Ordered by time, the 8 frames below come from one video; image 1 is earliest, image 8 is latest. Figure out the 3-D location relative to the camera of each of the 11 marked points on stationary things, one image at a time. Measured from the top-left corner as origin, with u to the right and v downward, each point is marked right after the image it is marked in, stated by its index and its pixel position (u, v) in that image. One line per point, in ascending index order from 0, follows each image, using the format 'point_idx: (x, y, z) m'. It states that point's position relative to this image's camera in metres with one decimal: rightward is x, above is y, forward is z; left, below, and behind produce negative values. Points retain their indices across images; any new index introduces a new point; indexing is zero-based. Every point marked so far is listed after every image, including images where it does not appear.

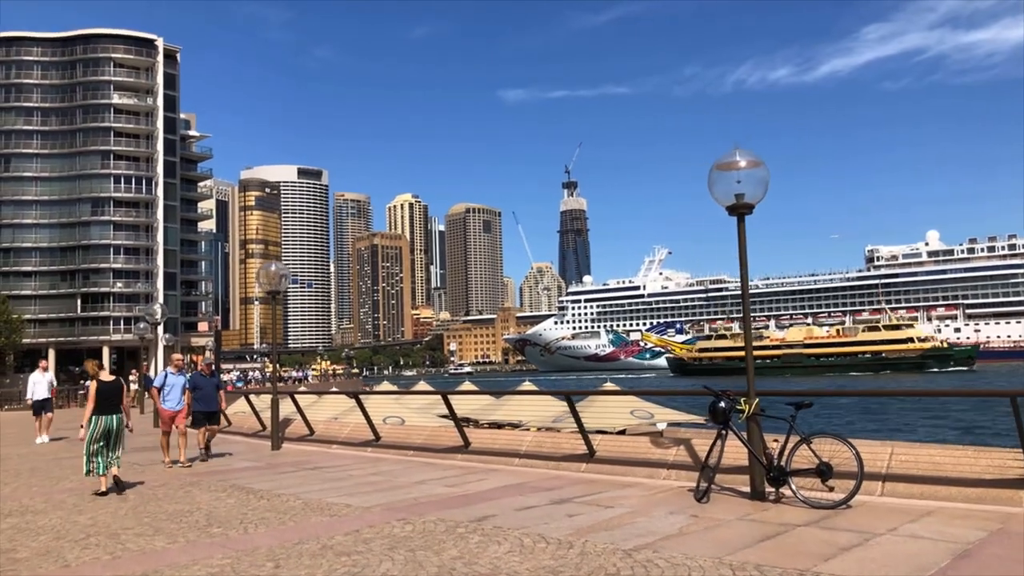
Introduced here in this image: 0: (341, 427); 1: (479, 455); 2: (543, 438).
0: (-3.0, -2.5, +15.3) m
1: (-0.5, -2.2, +11.5) m
2: (+0.4, -2.0, +11.1) m
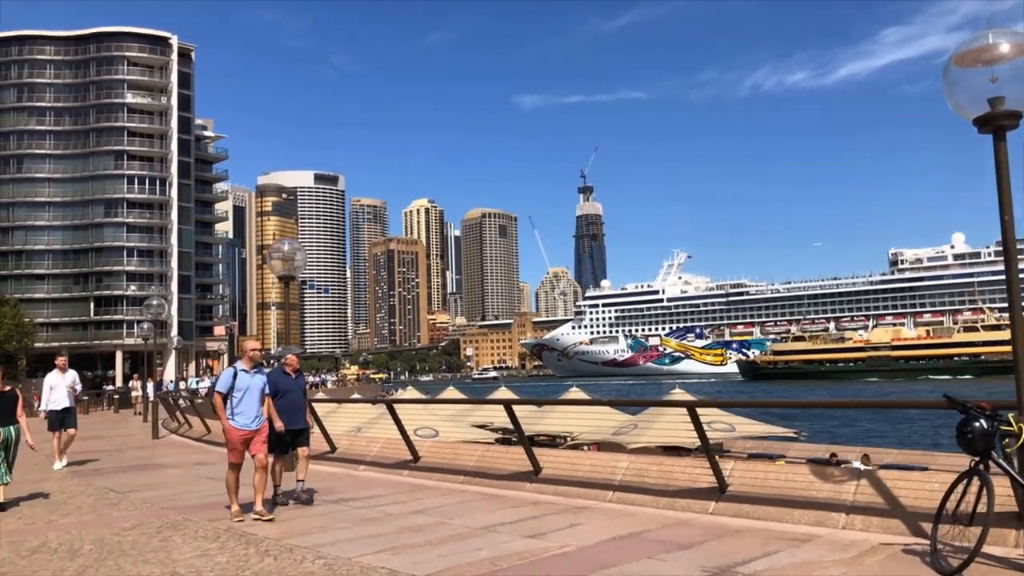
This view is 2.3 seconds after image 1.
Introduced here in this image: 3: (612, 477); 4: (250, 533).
0: (-2.1, -2.3, +12.5) m
1: (+0.4, -2.0, +8.7) m
2: (+1.2, -1.7, +8.3) m
3: (+1.0, -1.8, +8.4) m
4: (-2.2, -2.1, +7.3) m
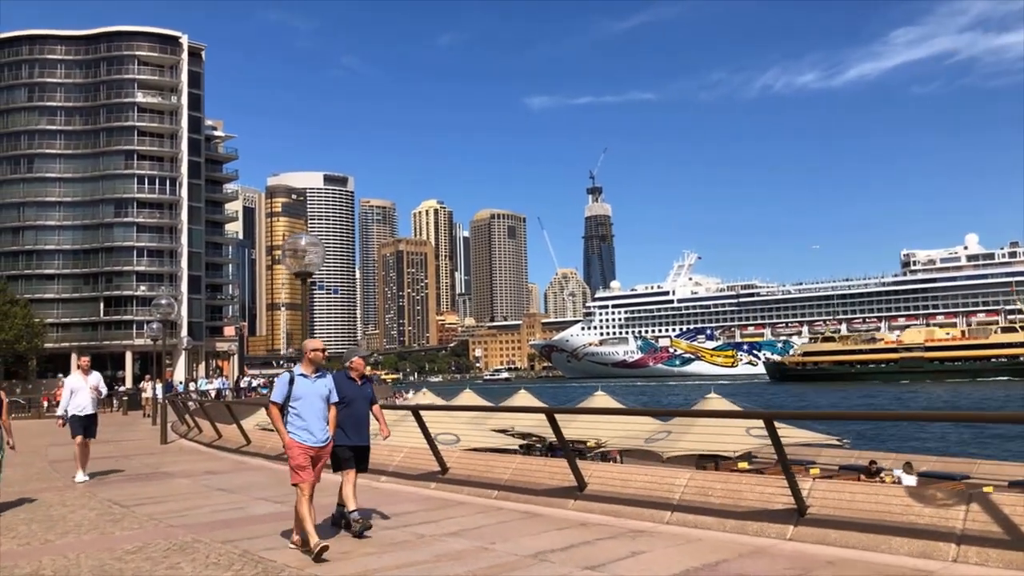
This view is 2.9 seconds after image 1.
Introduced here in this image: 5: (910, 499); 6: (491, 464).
0: (-1.7, -2.2, +11.7) m
1: (+0.8, -2.0, +7.8) m
2: (+1.6, -1.7, +7.4) m
3: (+1.4, -1.8, +7.5) m
4: (-1.8, -2.0, +6.5) m
5: (+2.8, -1.5, +6.1) m
6: (-0.2, -2.0, +9.8) m
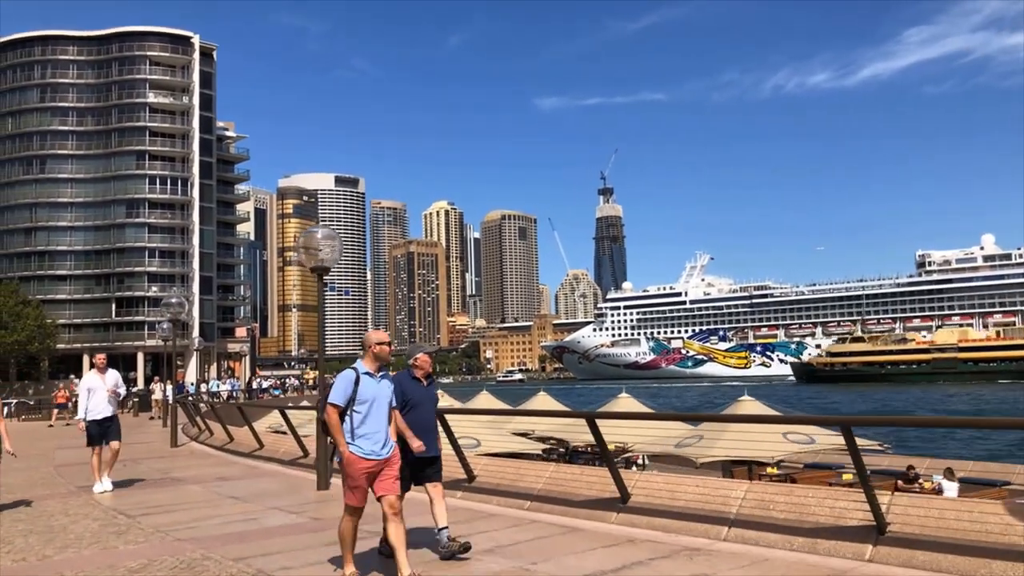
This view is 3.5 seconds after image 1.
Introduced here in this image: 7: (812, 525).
0: (-1.3, -2.2, +11.1) m
1: (+1.2, -1.9, +7.1) m
2: (+1.9, -1.7, +6.7) m
3: (+1.7, -1.8, +6.8) m
4: (-1.5, -2.0, +5.8) m
5: (+3.1, -1.4, +5.4) m
6: (+0.1, -1.9, +9.1) m
7: (+2.2, -1.7, +6.3) m
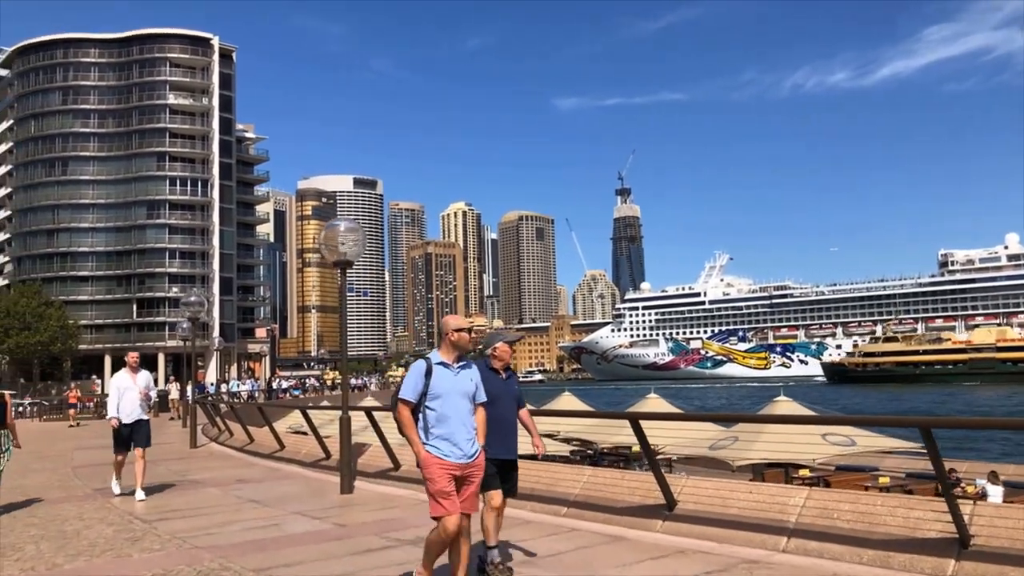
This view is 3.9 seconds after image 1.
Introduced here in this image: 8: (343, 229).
0: (-0.9, -2.1, +10.6) m
1: (+1.5, -1.8, +6.6) m
2: (+2.2, -1.6, +6.2) m
3: (+2.0, -1.7, +6.3) m
4: (-1.2, -1.9, +5.3) m
5: (+3.4, -1.4, +4.9) m
6: (+0.5, -1.9, +8.6) m
7: (+2.5, -1.6, +5.7) m
8: (-2.2, +0.8, +11.5) m
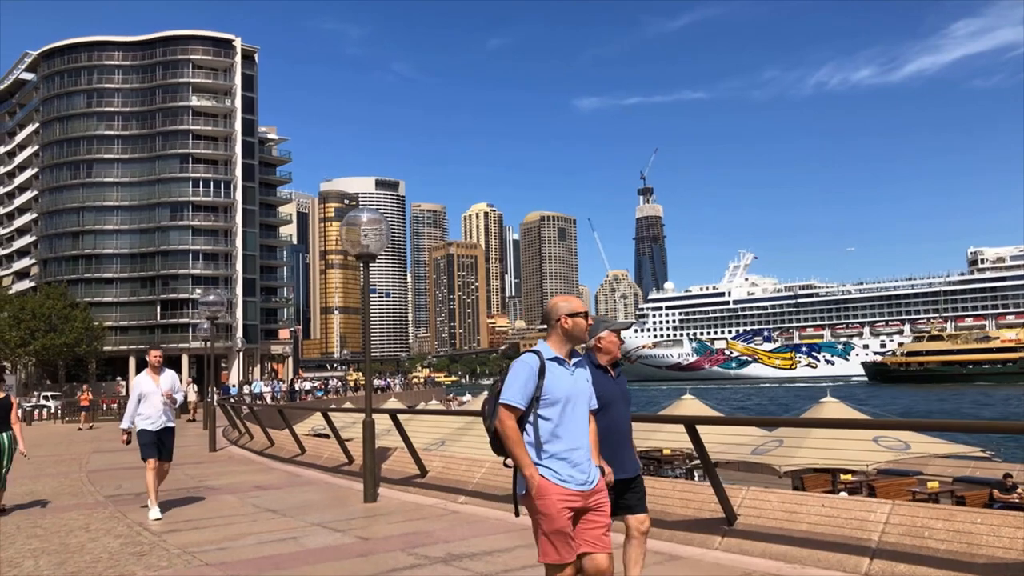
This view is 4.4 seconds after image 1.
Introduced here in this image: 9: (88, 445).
0: (-0.5, -2.1, +9.9) m
1: (+1.7, -1.8, +5.9) m
2: (+2.5, -1.5, +5.4) m
3: (+2.3, -1.6, +5.6) m
4: (-1.0, -1.9, +4.7) m
5: (+3.6, -1.3, +4.1) m
6: (+0.8, -1.8, +7.9) m
7: (+2.7, -1.6, +5.0) m
8: (-1.8, +0.9, +10.8) m
9: (-9.8, -3.6, +19.9) m
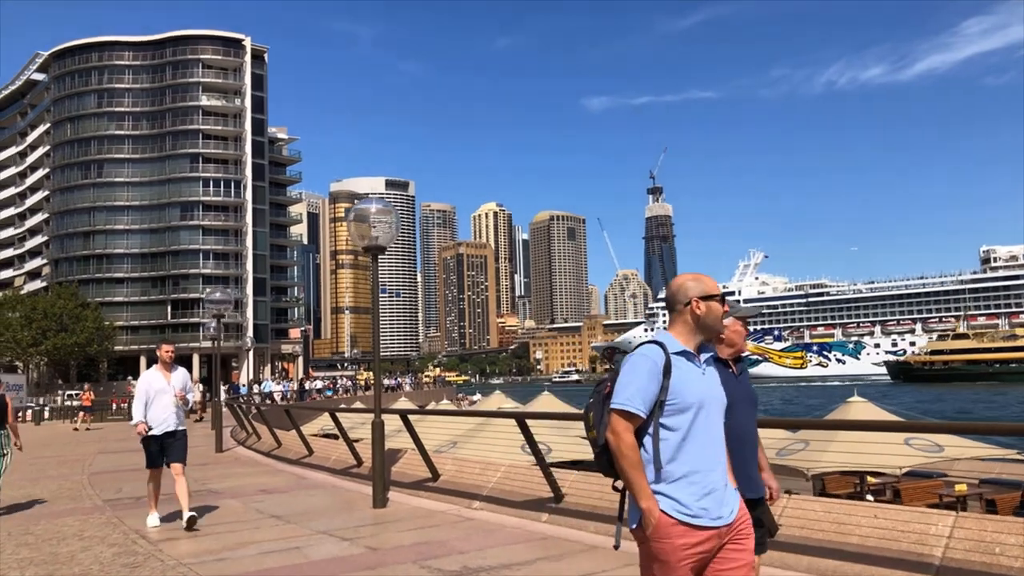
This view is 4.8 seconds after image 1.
0: (-0.3, -2.0, +9.4) m
1: (+1.9, -1.7, +5.4) m
2: (+2.7, -1.4, +4.9) m
3: (+2.4, -1.5, +5.0) m
4: (-0.9, -1.8, +4.2) m
5: (+3.8, -1.2, +3.5) m
6: (+1.0, -1.7, +7.4) m
7: (+2.9, -1.5, +4.4) m
8: (-1.6, +0.9, +10.3) m
9: (-9.5, -3.6, +19.5) m
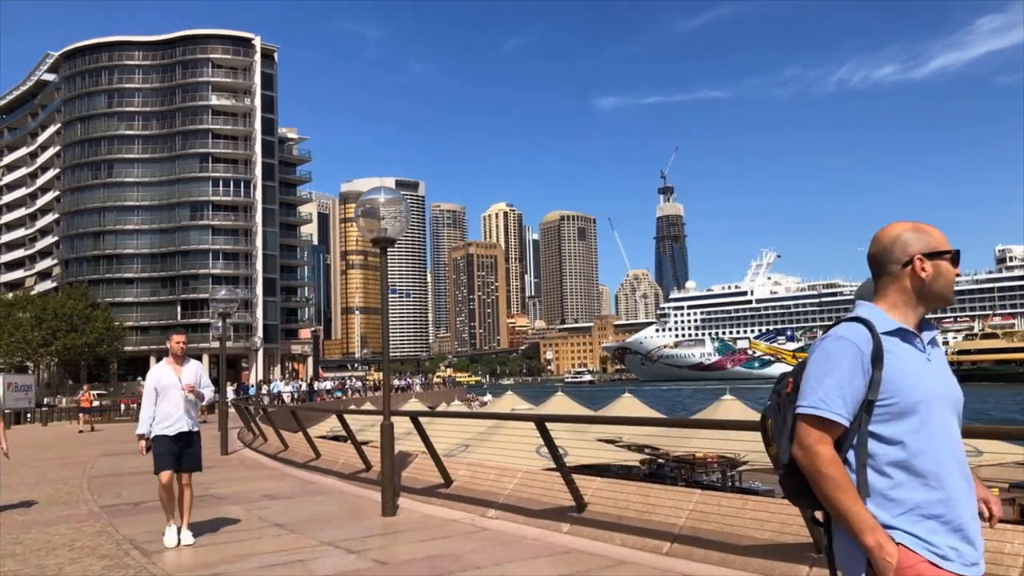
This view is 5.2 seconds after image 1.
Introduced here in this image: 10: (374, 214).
0: (-0.1, -1.9, +8.9) m
1: (+2.0, -1.6, +4.8) m
2: (+2.8, -1.4, +4.3) m
3: (+2.5, -1.5, +4.5) m
4: (-0.7, -1.7, +3.6) m
5: (+3.9, -1.1, +2.9) m
6: (+1.1, -1.7, +6.8) m
7: (+3.0, -1.4, +3.8) m
8: (-1.4, +1.0, +9.8) m
9: (-9.2, -3.5, +19.0) m
10: (-1.6, +0.8, +9.8) m
